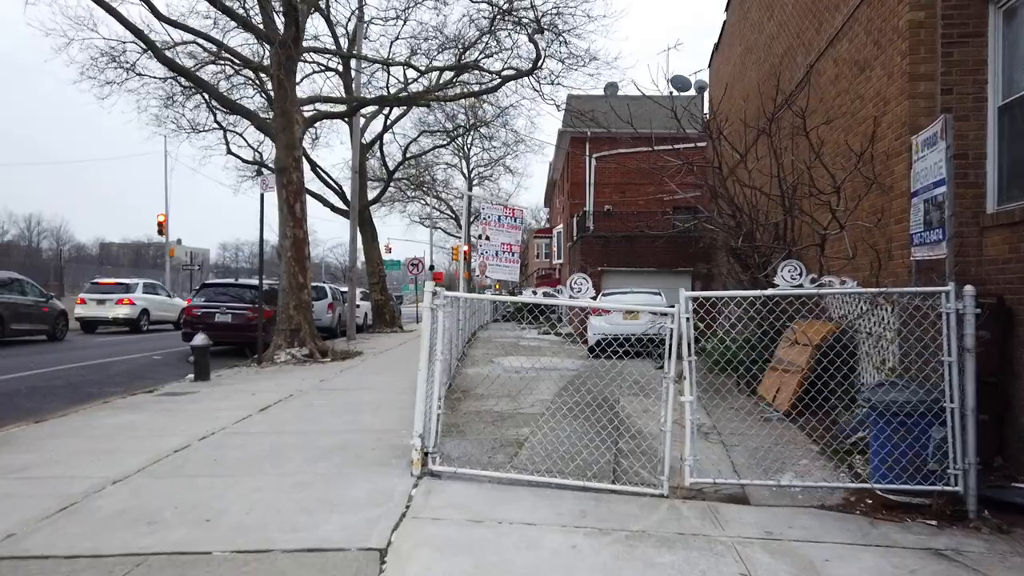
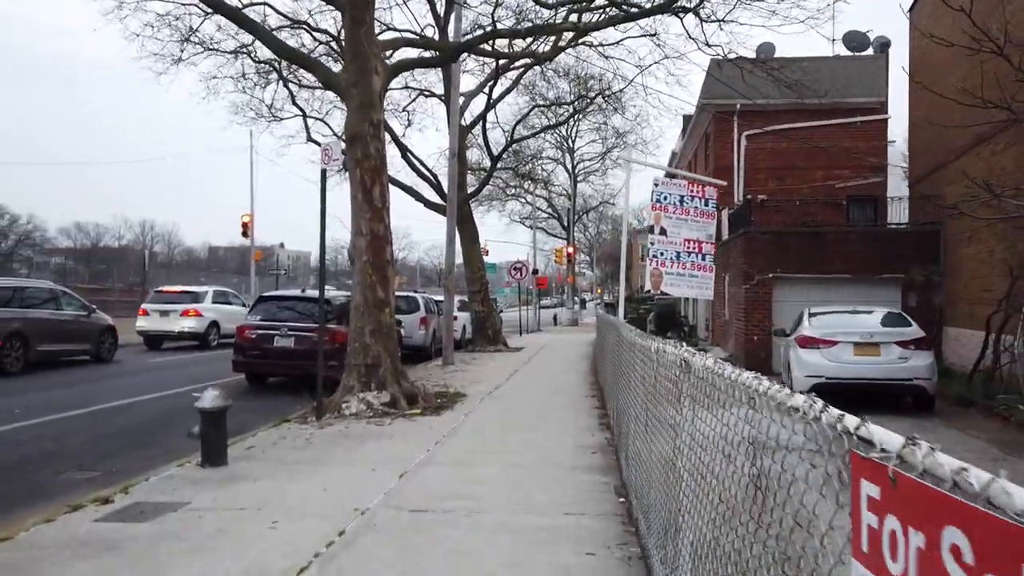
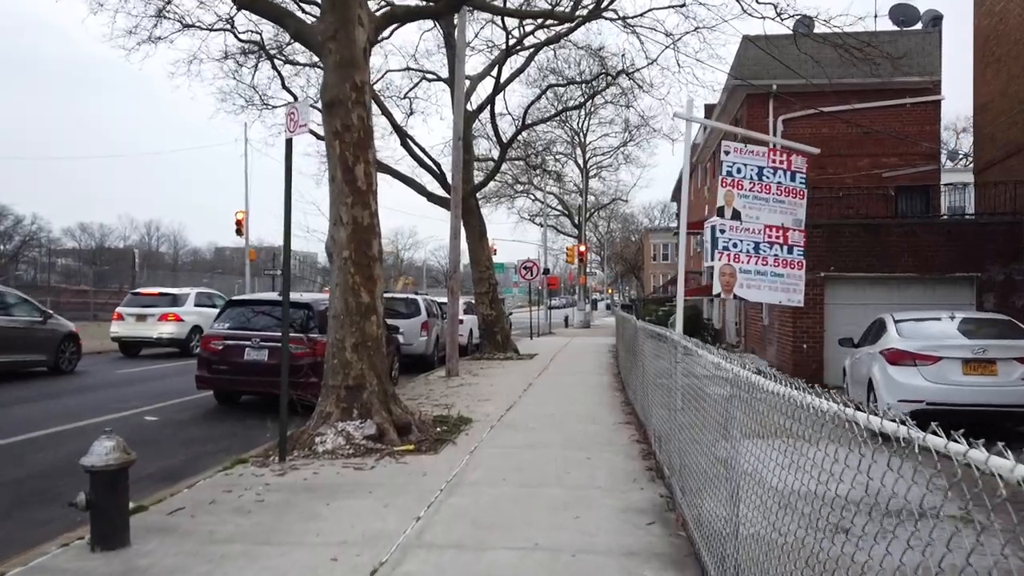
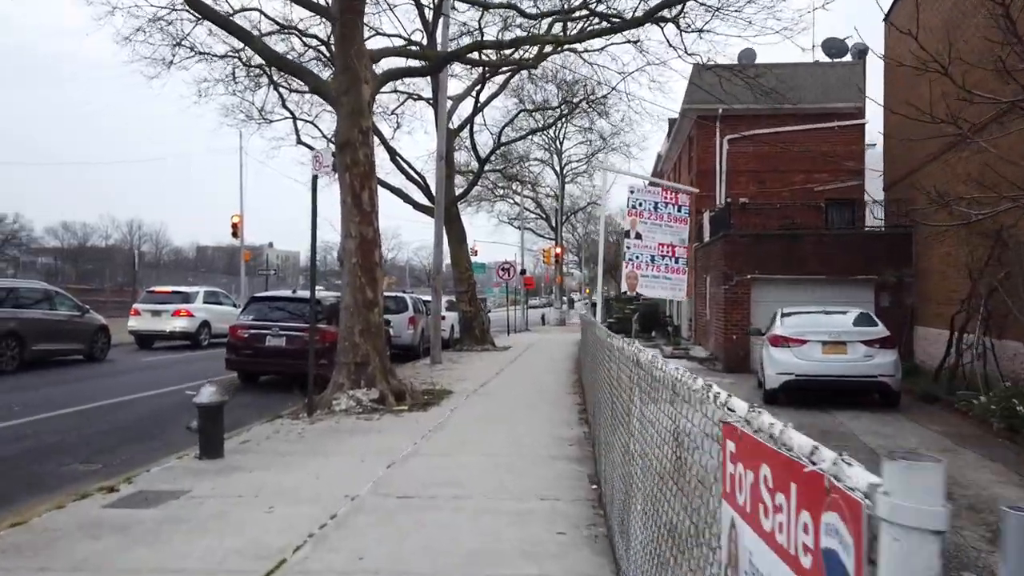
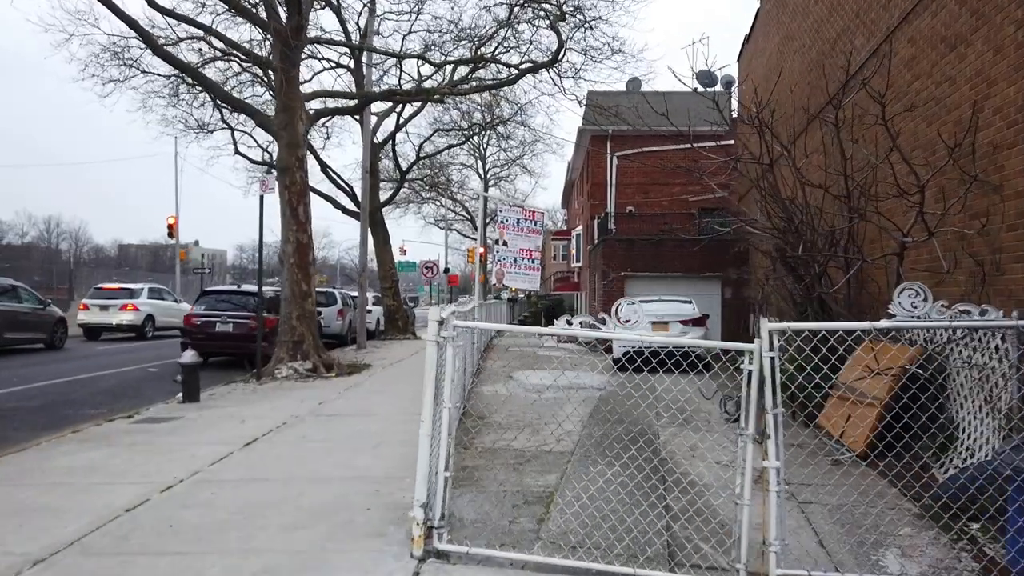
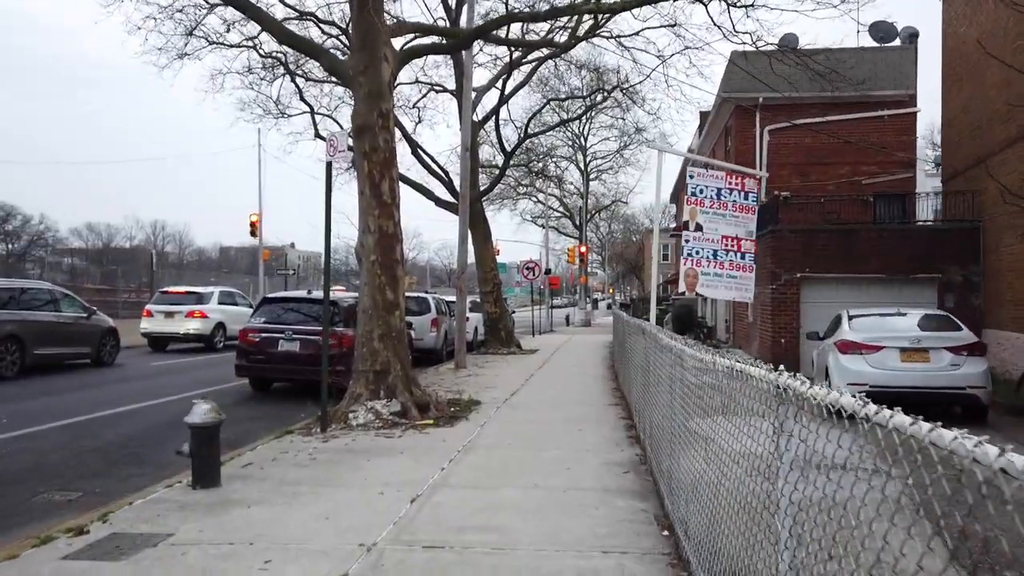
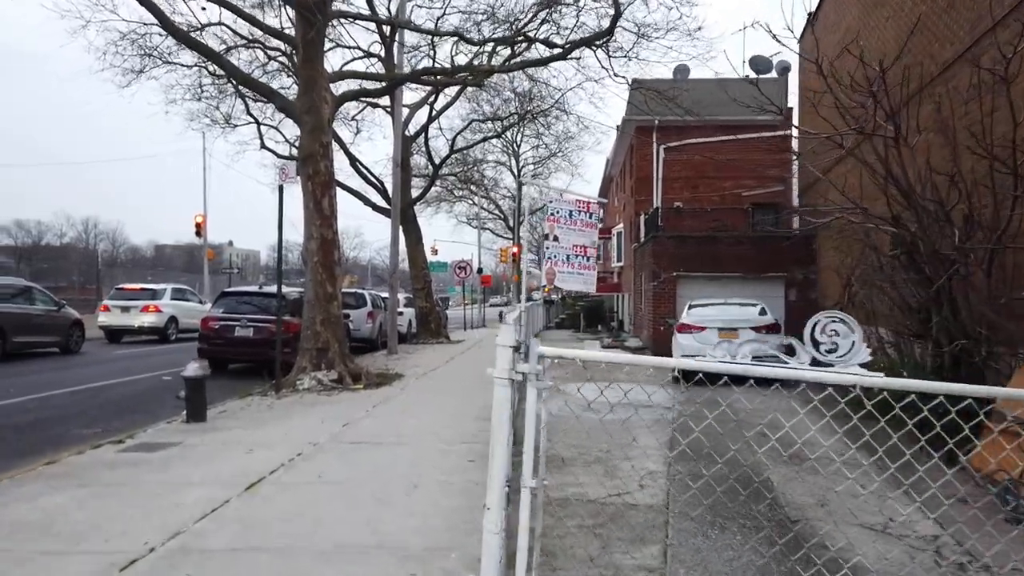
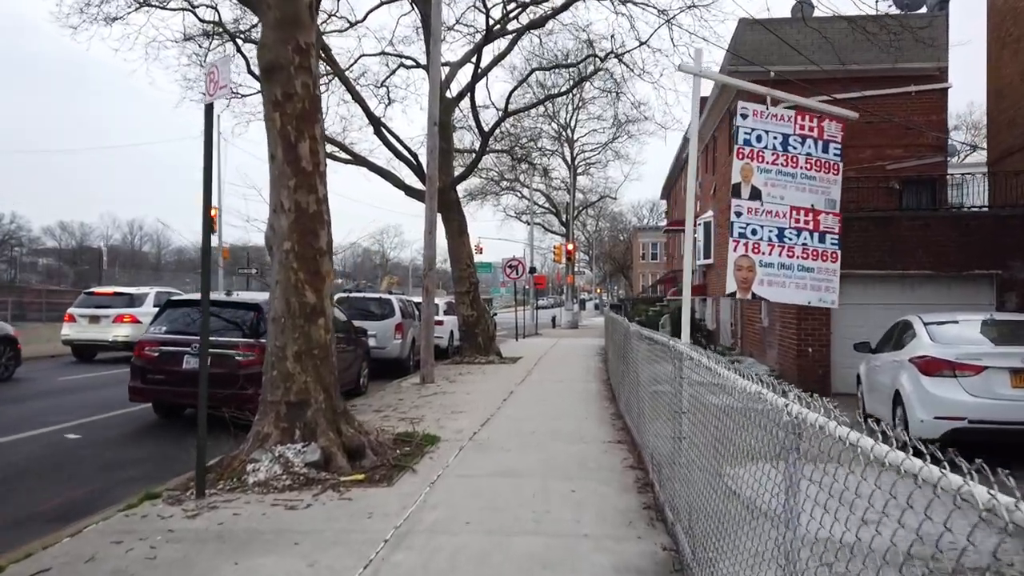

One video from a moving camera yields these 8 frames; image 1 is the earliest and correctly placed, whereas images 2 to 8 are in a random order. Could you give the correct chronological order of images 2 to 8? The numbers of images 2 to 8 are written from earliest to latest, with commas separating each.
5, 7, 4, 2, 6, 3, 8
